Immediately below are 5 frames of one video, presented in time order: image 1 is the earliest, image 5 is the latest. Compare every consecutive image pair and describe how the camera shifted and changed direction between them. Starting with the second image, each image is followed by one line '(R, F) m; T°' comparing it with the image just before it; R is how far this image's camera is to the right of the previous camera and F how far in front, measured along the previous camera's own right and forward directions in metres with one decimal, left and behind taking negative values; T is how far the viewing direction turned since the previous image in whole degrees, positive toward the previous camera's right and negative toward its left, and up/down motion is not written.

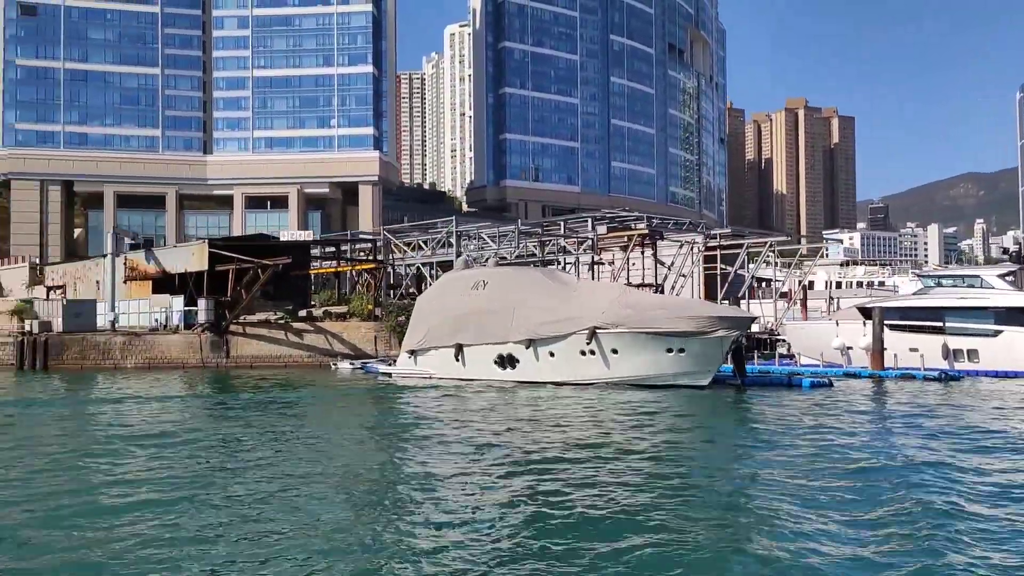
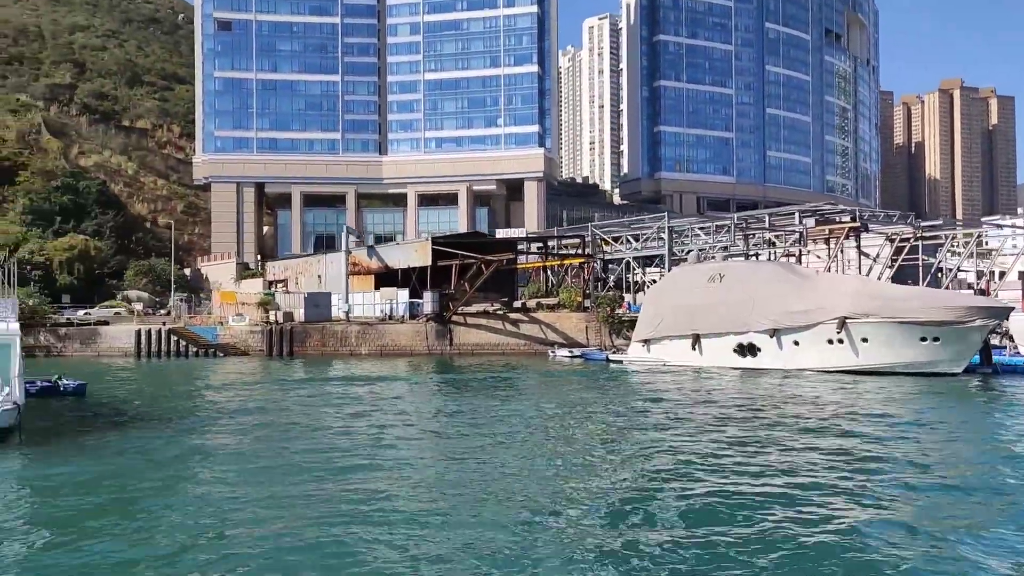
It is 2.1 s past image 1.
(-4.3, -2.7) m; -8°
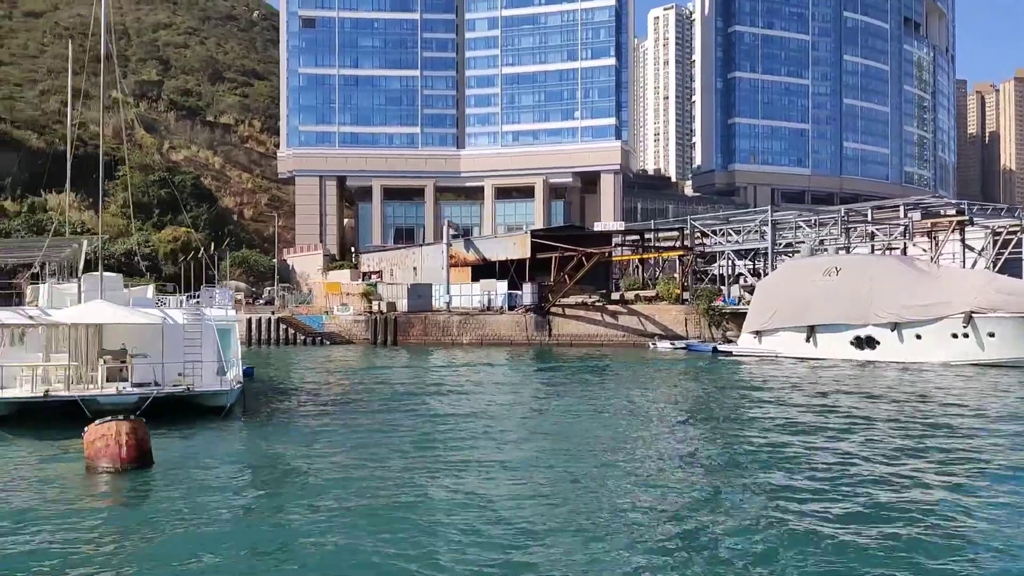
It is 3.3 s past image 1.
(-2.5, -1.2) m; -4°
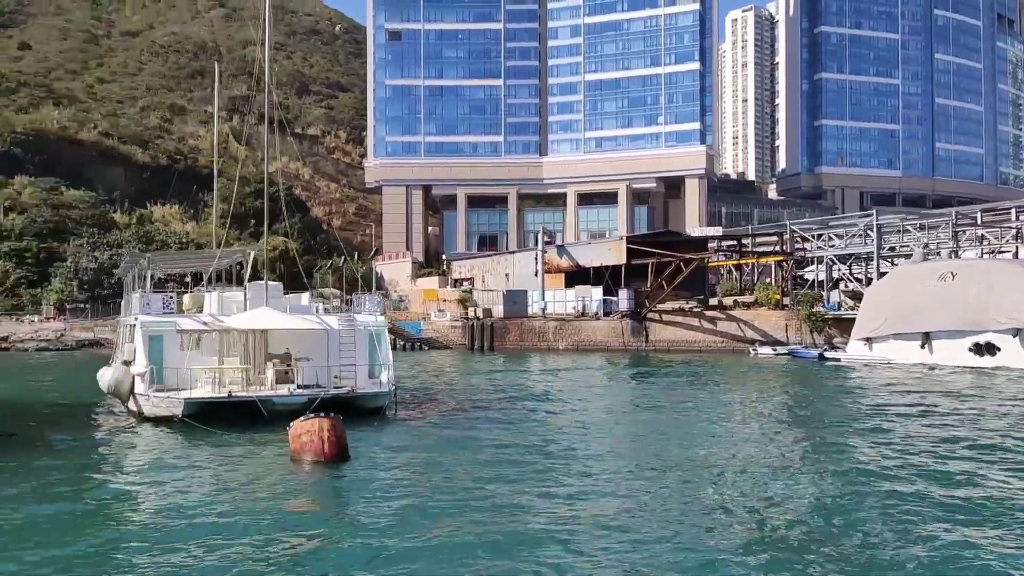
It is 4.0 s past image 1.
(-1.4, -0.6) m; -5°
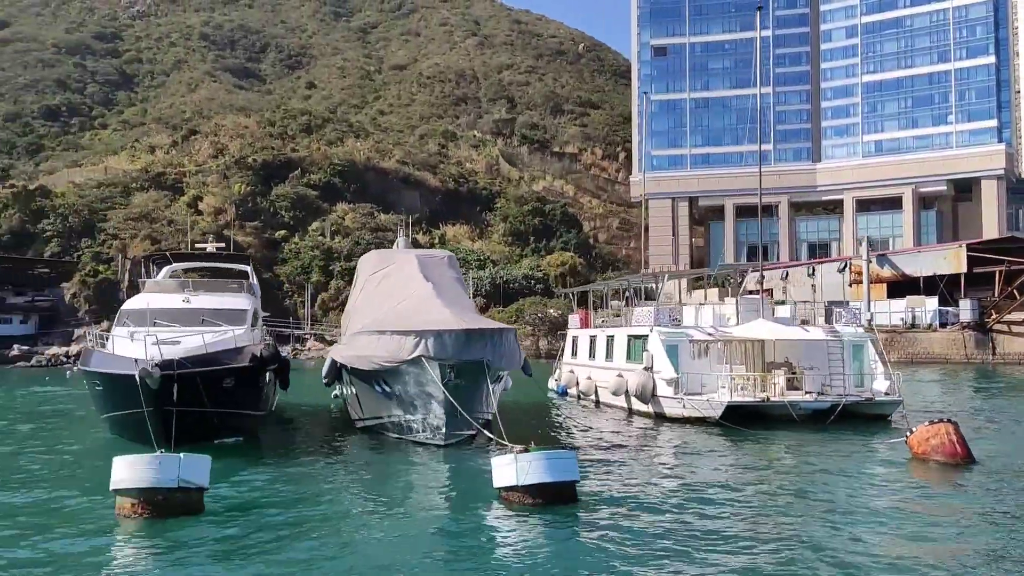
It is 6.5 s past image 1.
(-5.8, -2.2) m; -14°
